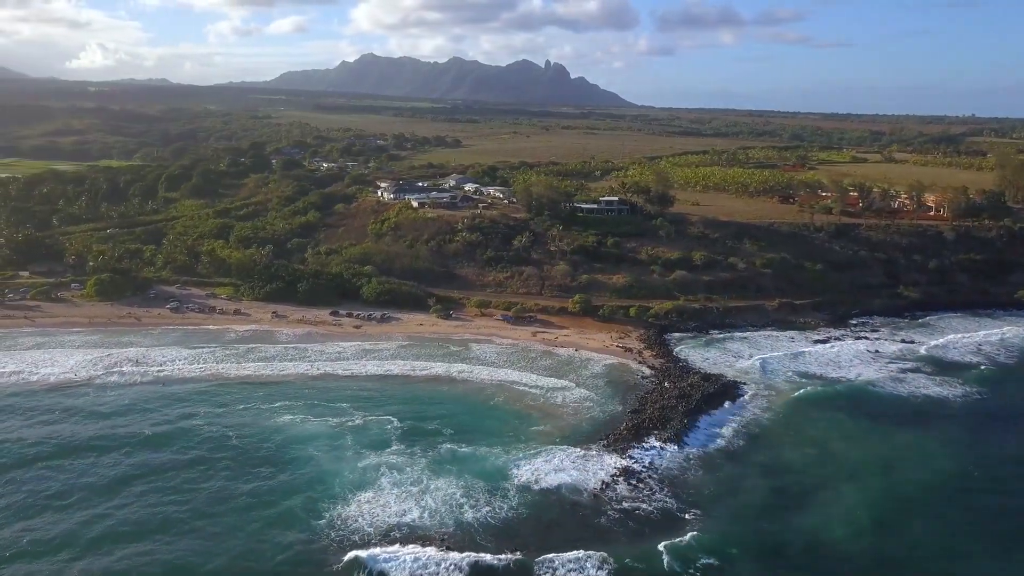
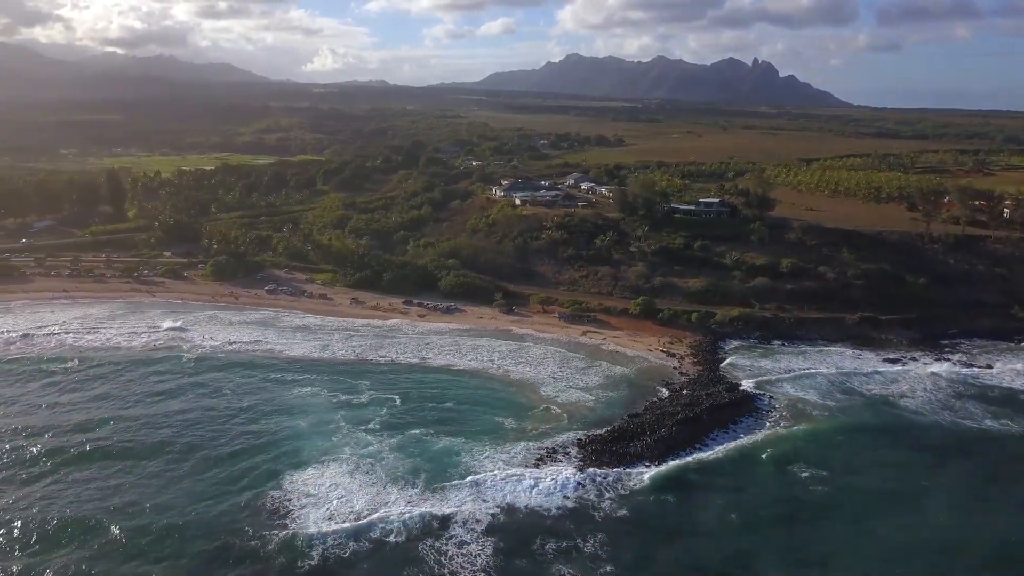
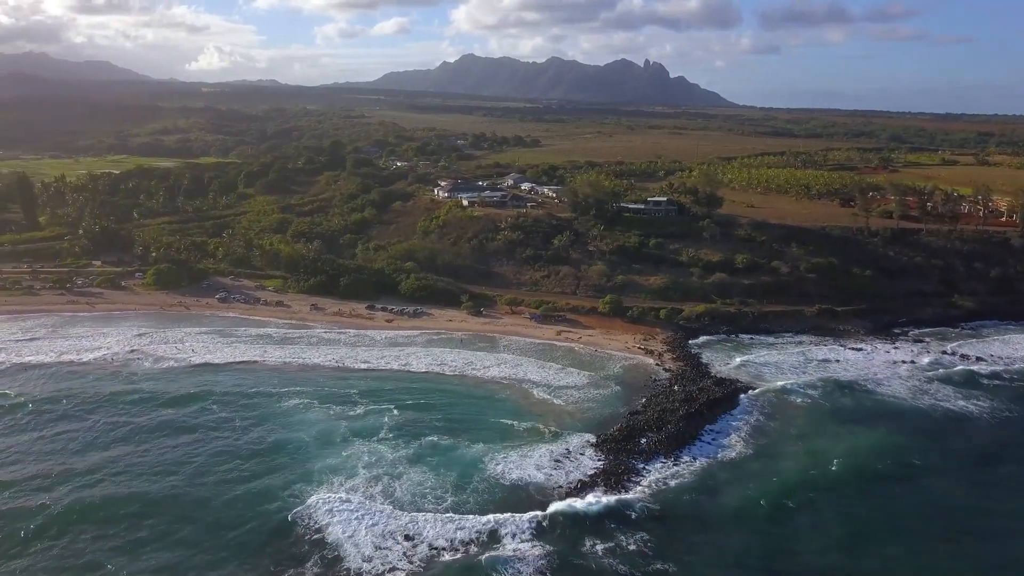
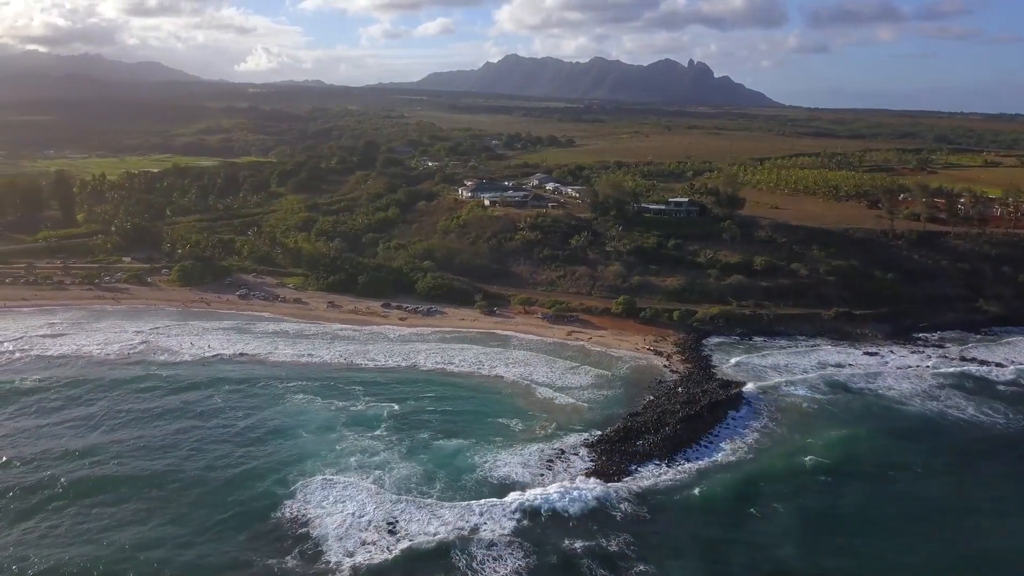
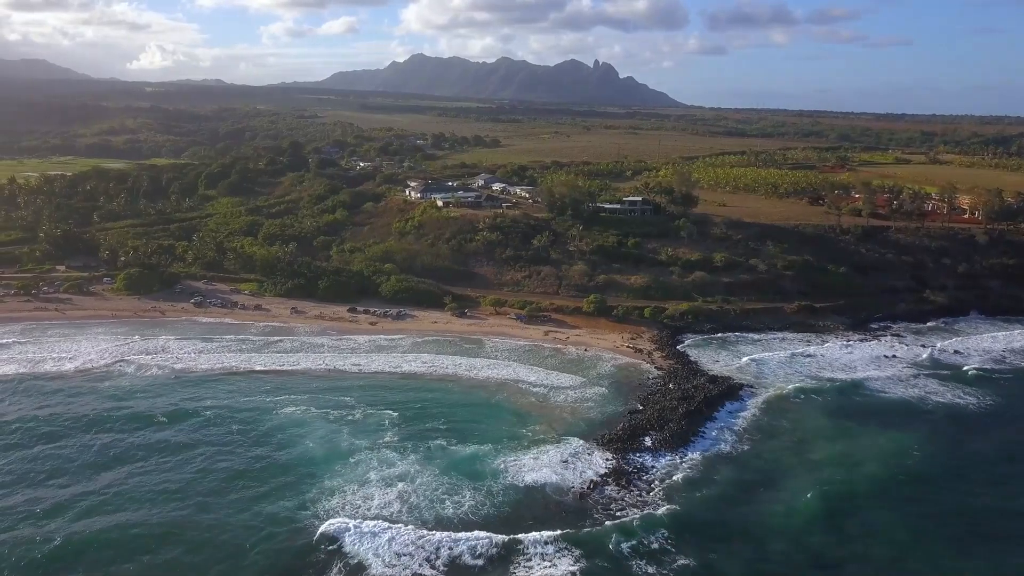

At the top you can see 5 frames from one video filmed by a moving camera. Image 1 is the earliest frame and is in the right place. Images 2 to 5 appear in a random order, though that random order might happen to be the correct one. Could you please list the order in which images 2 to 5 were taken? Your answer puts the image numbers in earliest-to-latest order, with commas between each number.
5, 3, 4, 2
